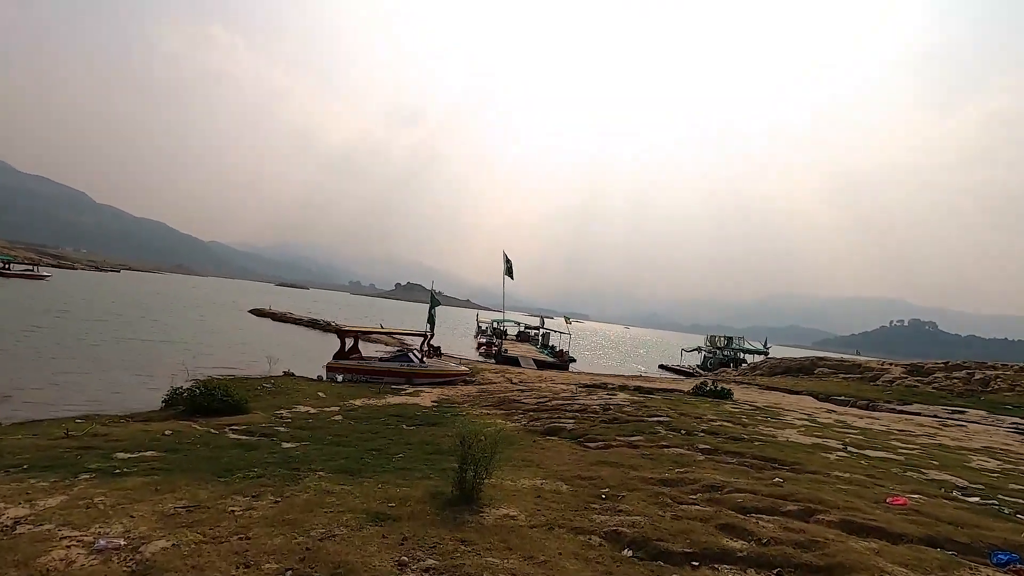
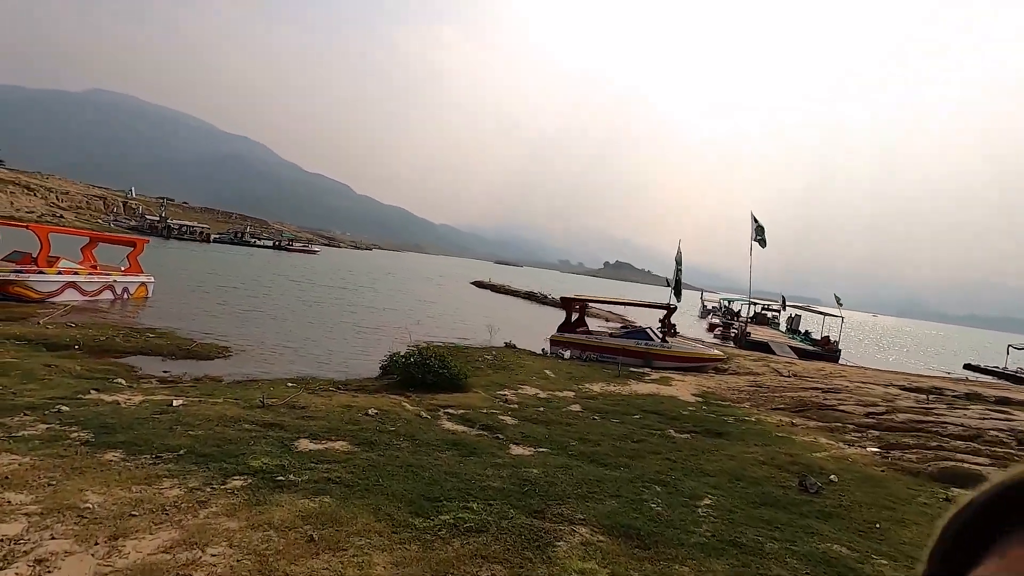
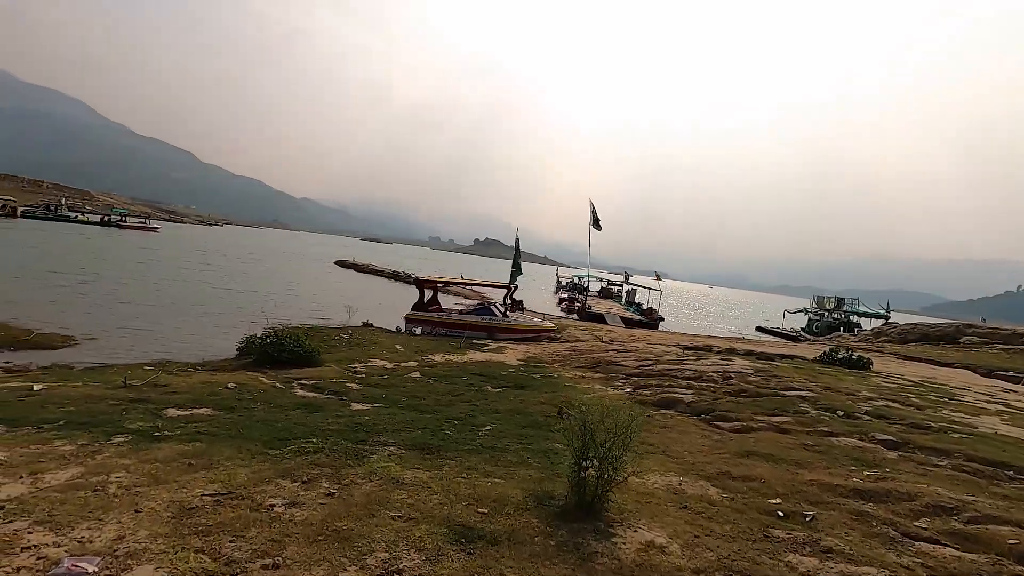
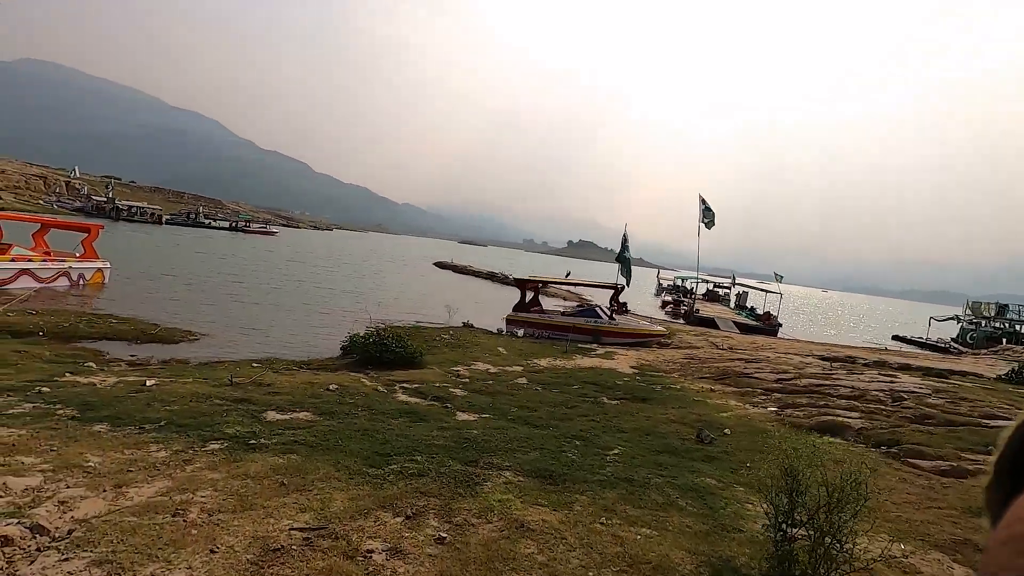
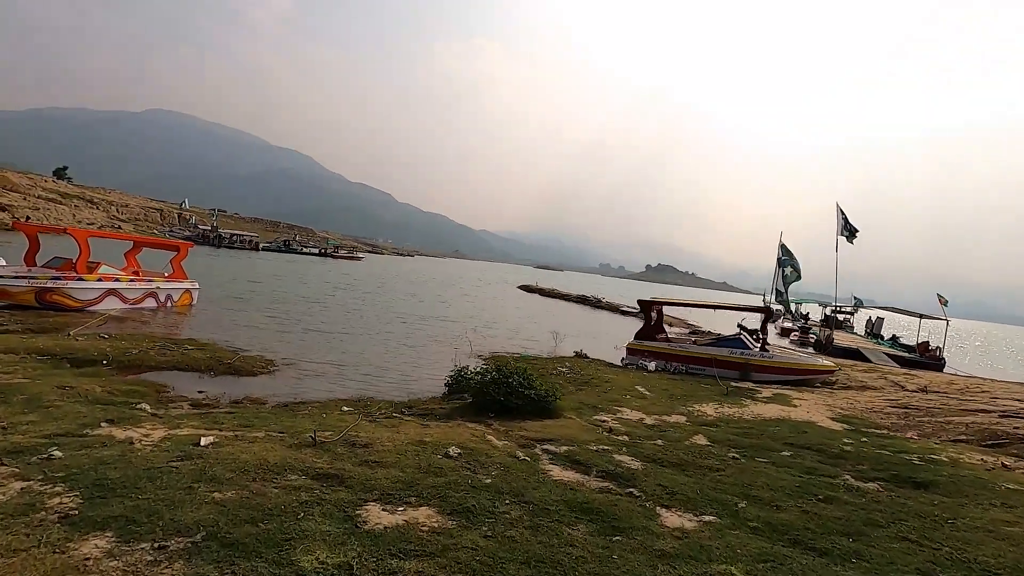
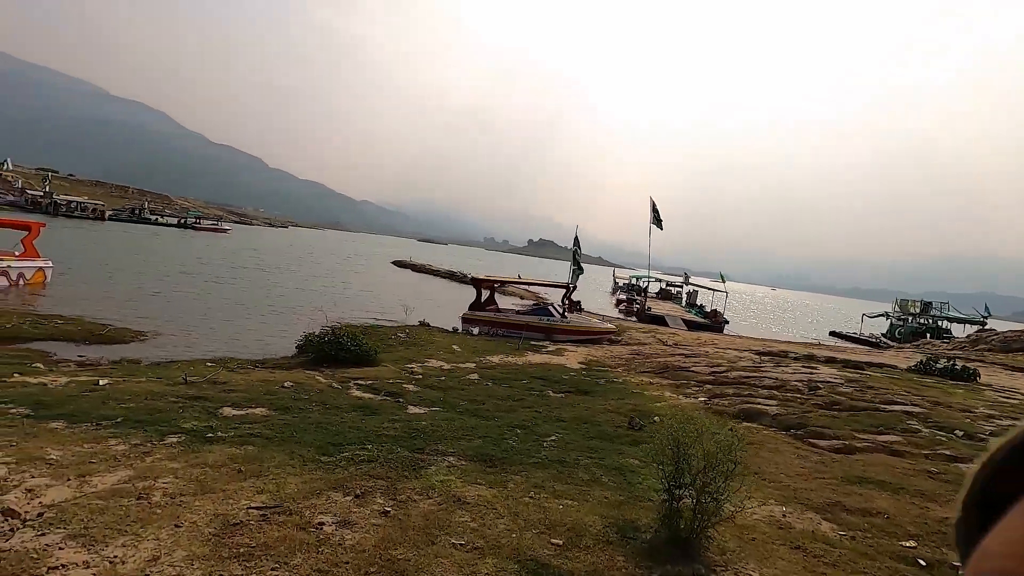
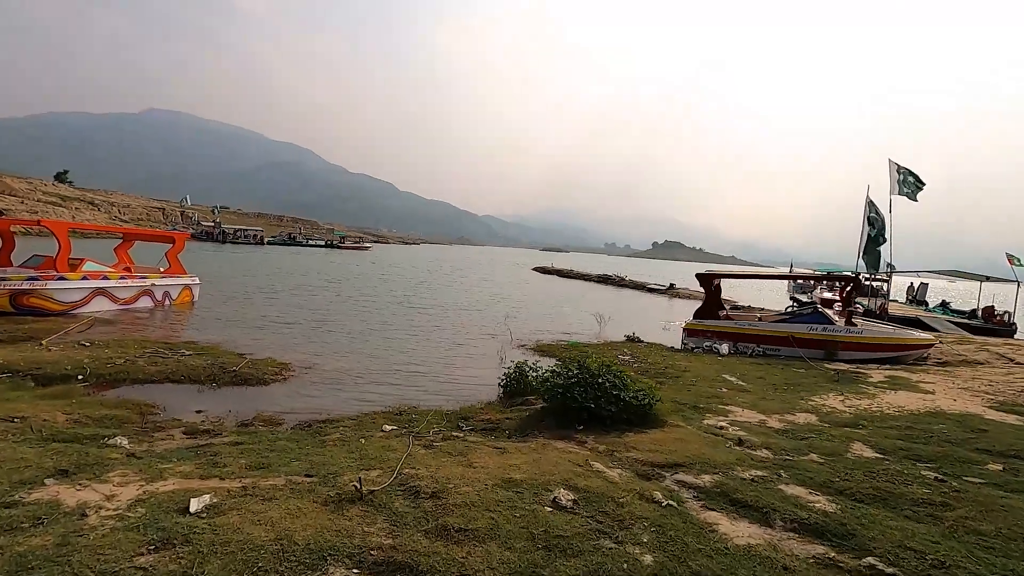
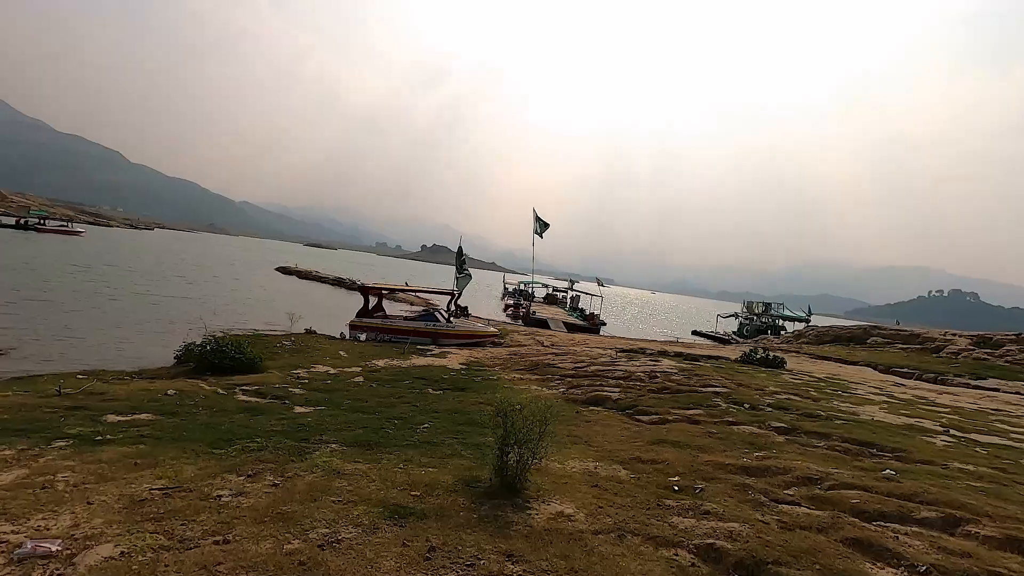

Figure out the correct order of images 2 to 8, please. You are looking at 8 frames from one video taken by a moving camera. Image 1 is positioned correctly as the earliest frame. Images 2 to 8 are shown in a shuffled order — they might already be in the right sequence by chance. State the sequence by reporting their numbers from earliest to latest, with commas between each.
8, 3, 6, 4, 2, 5, 7
